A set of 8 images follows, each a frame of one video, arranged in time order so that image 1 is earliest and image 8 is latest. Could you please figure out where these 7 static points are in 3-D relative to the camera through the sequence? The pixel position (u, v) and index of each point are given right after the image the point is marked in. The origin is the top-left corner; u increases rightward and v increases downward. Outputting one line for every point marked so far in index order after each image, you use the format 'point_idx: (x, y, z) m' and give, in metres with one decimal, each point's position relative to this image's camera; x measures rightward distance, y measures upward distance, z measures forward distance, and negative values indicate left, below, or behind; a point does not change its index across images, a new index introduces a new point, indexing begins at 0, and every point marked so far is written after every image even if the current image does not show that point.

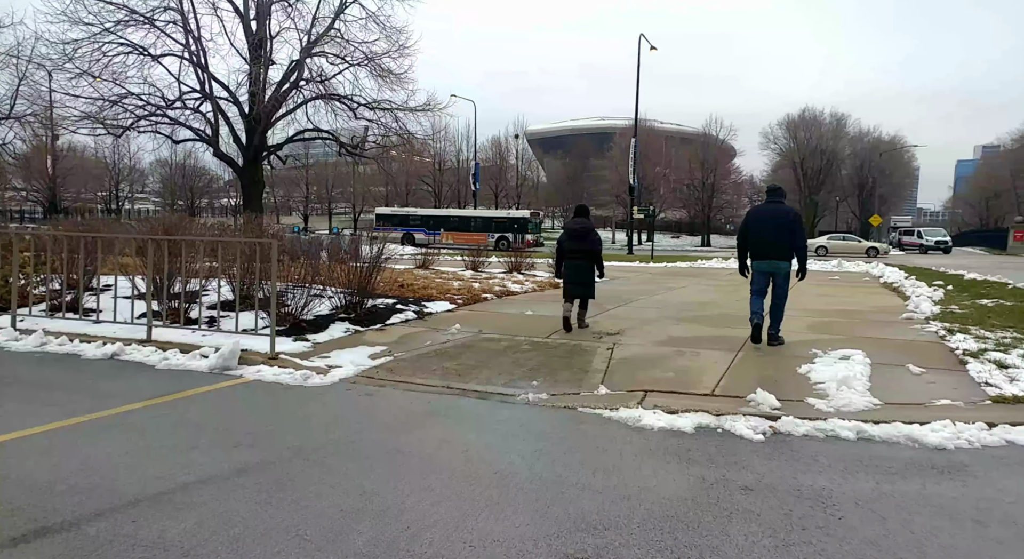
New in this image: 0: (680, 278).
0: (+4.6, 0.0, +18.5) m
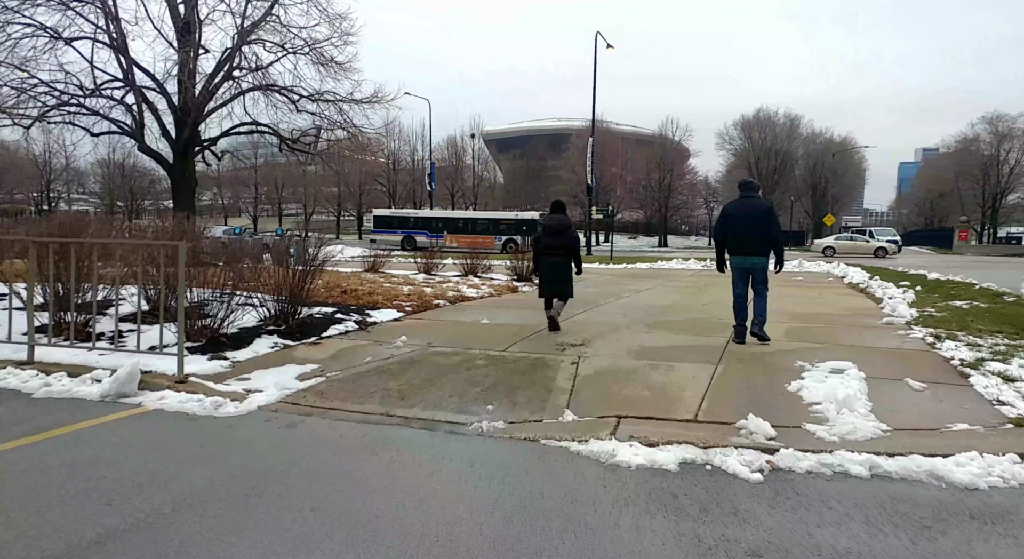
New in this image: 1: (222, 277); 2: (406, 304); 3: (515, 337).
0: (+3.4, -0.1, +17.9) m
1: (-3.2, 0.0, +7.5) m
2: (-1.6, -0.4, +10.3) m
3: (0.0, -0.7, +8.0) m
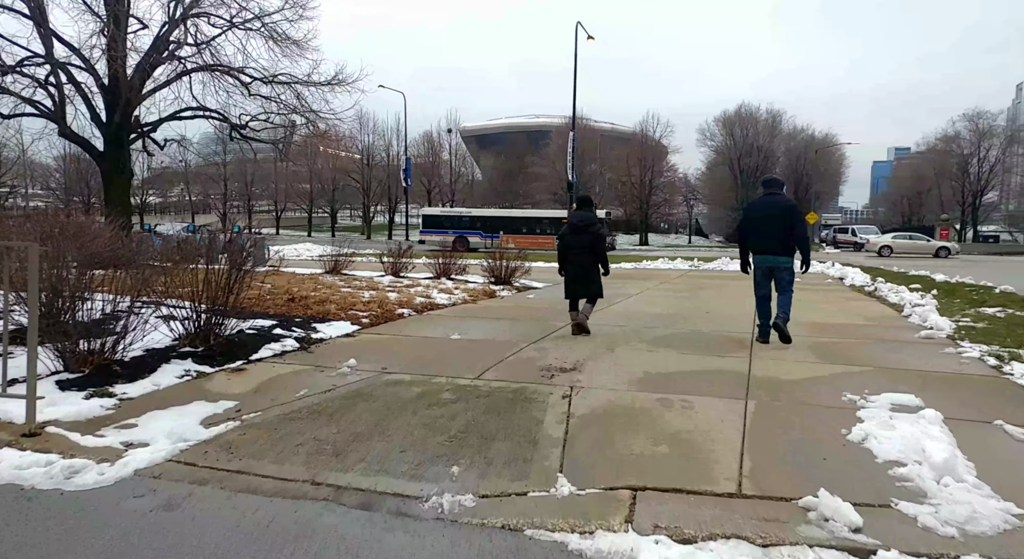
0: (+2.9, -0.1, +16.5) m
1: (-3.4, -0.1, +5.9) m
2: (-1.9, -0.5, +8.8) m
3: (-0.2, -0.8, +6.6) m
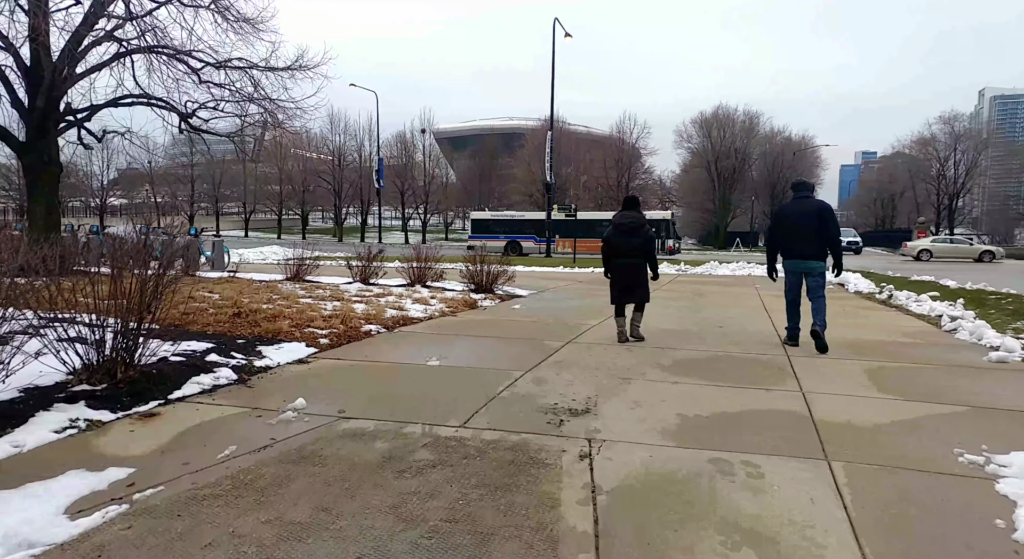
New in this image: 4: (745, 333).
0: (+2.5, -0.3, +15.3) m
1: (-3.4, -0.2, +4.4) m
2: (-2.0, -0.6, +7.4) m
3: (-0.2, -0.9, +5.2) m
4: (+2.9, -0.7, +8.7) m
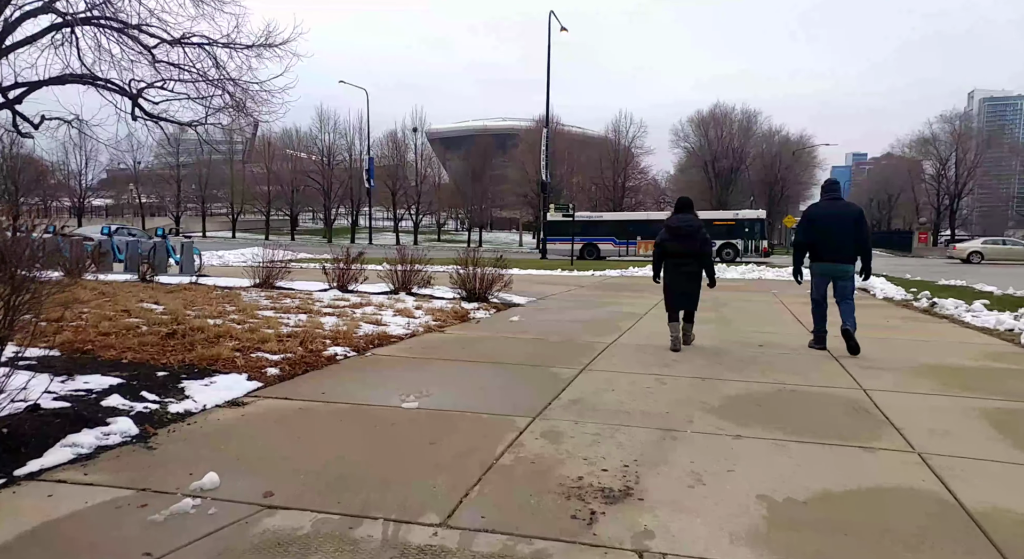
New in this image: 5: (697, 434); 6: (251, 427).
0: (+2.4, -0.4, +13.8) m
1: (-3.4, -0.3, +2.9) m
2: (-2.0, -0.7, +5.9) m
3: (-0.2, -1.0, +3.7) m
4: (+2.9, -0.8, +7.2) m
5: (+1.1, -0.9, +4.1) m
6: (-1.6, -0.9, +4.3) m
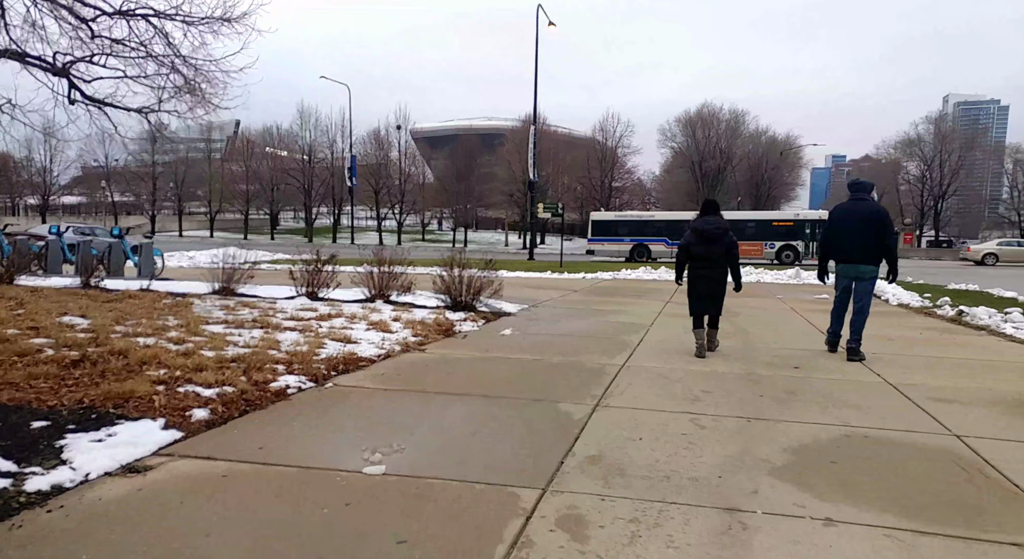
0: (+2.2, -0.5, +12.6) m
1: (-3.3, -0.4, +1.6) m
2: (-2.1, -0.8, +4.6) m
3: (-0.2, -1.1, +2.5) m
4: (+2.9, -0.9, +6.1) m
5: (+1.1, -1.0, +3.0) m
6: (-1.6, -1.0, +3.0) m
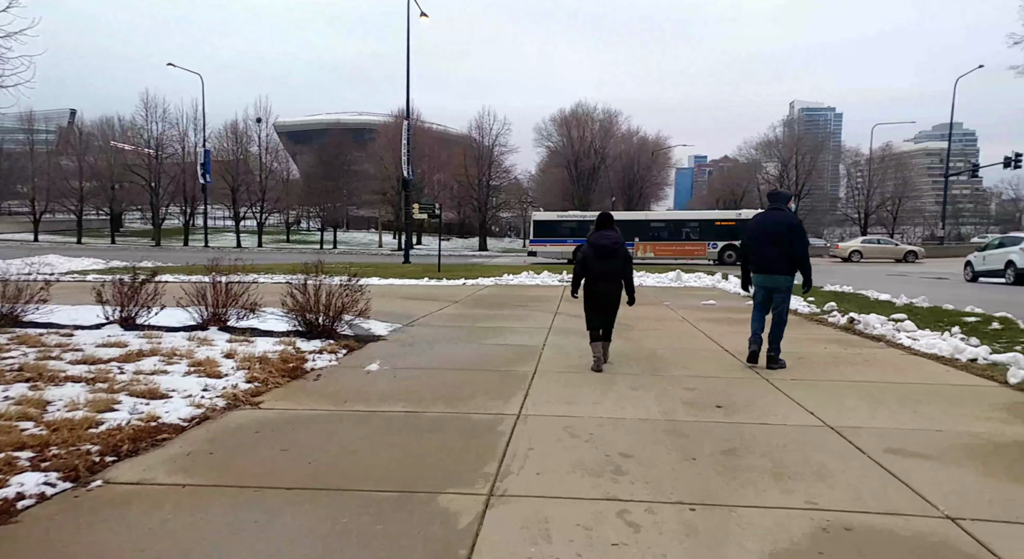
0: (0.0, -0.7, +11.4) m
1: (-3.4, -0.7, -0.4) m
2: (-2.7, -1.1, +2.8) m
3: (-0.5, -1.3, +1.0) m
4: (+1.9, -1.0, +5.1) m
5: (+0.8, -1.2, +1.7) m
6: (-2.0, -1.3, +1.3) m
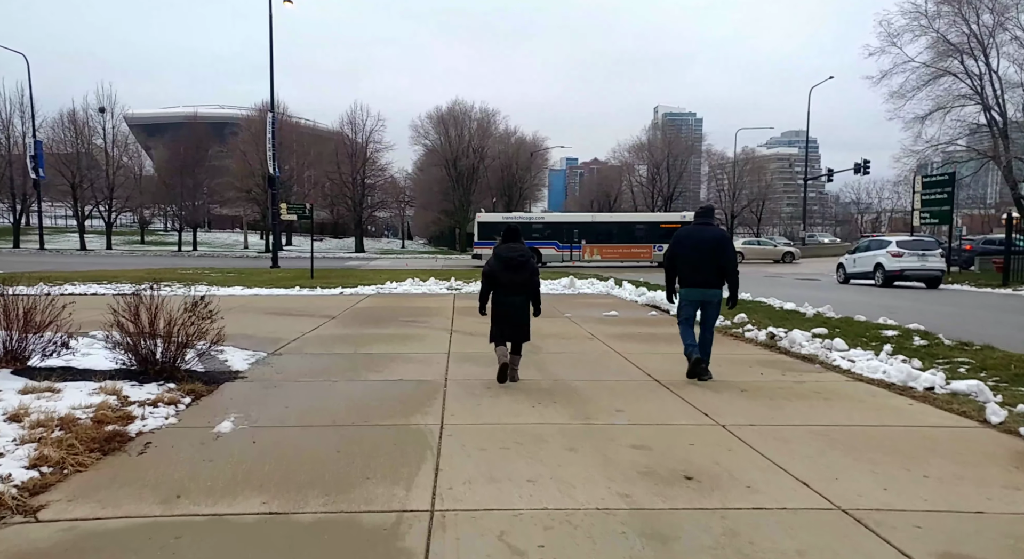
0: (-1.6, -0.9, +9.8) m
1: (-2.8, -0.9, -2.4) m
2: (-2.7, -1.3, +0.8) m
3: (-0.2, -1.6, -0.5) m
4: (+1.4, -1.3, +4.0) m
5: (+0.9, -1.5, +0.4) m
6: (-1.7, -1.5, -0.5) m
